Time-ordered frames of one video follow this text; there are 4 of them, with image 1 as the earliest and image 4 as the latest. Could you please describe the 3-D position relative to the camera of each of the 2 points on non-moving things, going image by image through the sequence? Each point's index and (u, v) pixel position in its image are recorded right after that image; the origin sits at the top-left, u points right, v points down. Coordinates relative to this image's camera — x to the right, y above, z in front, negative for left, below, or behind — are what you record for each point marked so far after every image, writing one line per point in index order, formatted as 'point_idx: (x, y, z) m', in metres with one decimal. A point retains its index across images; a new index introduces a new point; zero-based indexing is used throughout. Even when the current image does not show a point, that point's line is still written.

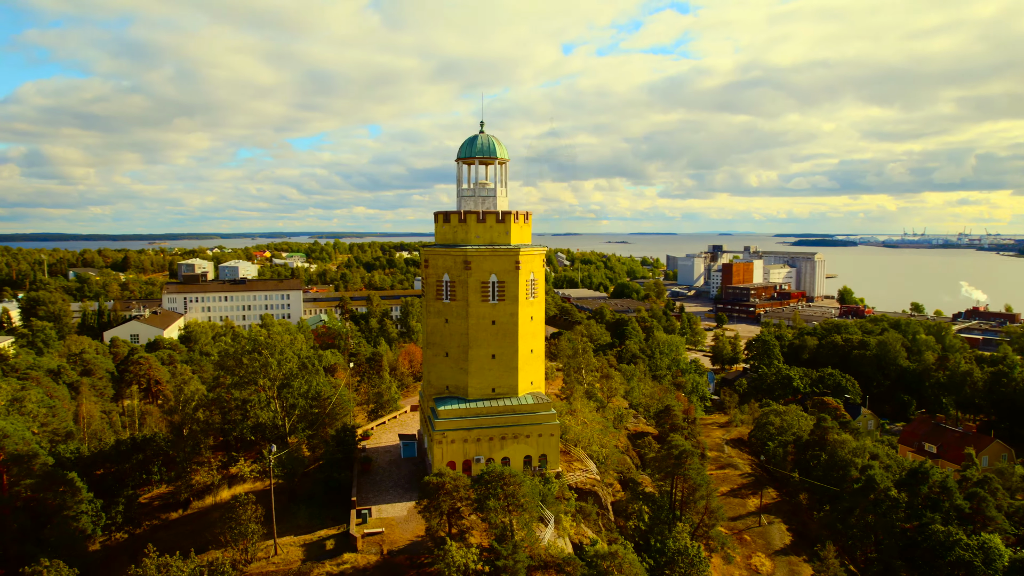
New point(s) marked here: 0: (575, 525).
0: (+1.8, -6.9, +19.3) m
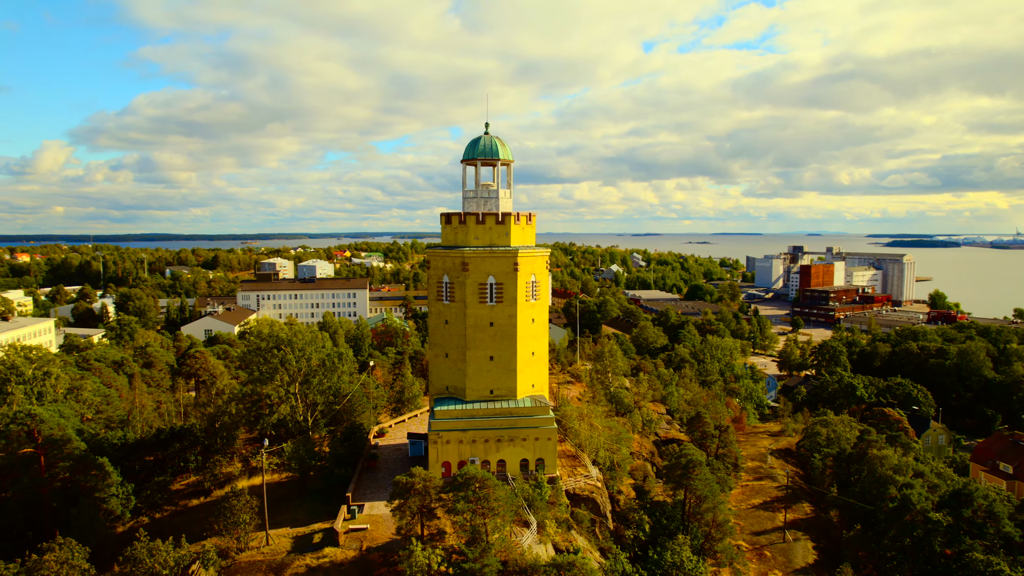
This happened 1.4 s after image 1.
0: (+1.5, -7.0, +19.0) m
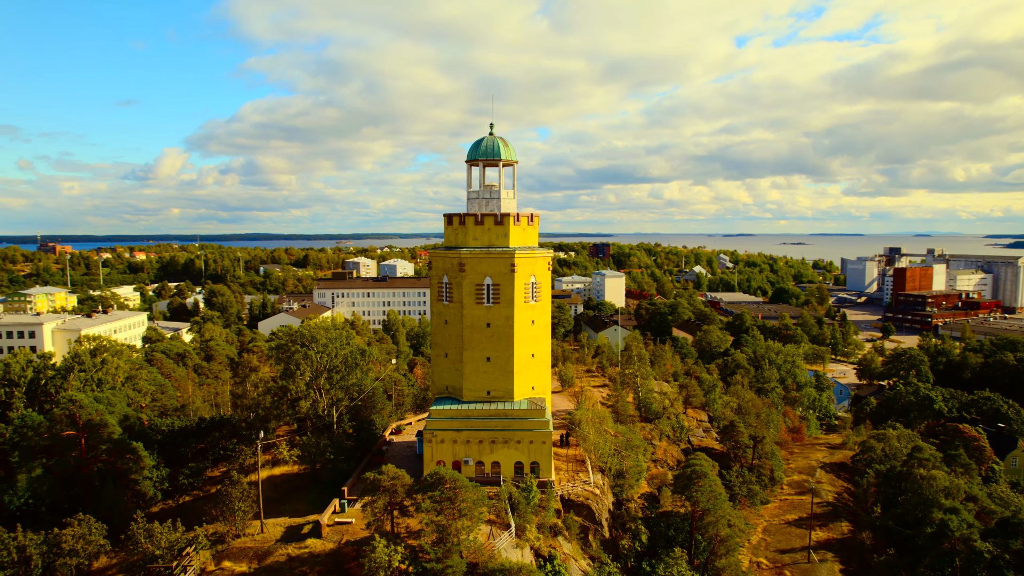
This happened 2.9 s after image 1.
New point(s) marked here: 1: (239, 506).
0: (+1.0, -7.0, +18.7) m
1: (-7.7, -6.2, +18.8) m
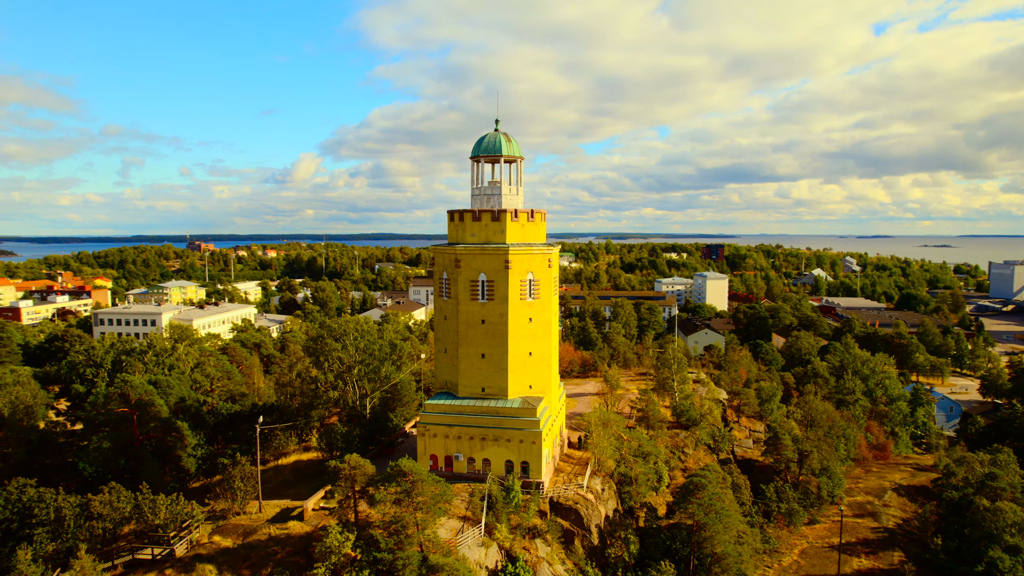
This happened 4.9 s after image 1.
0: (+0.3, -7.0, +18.4) m
1: (-8.3, -5.9, +20.0) m
